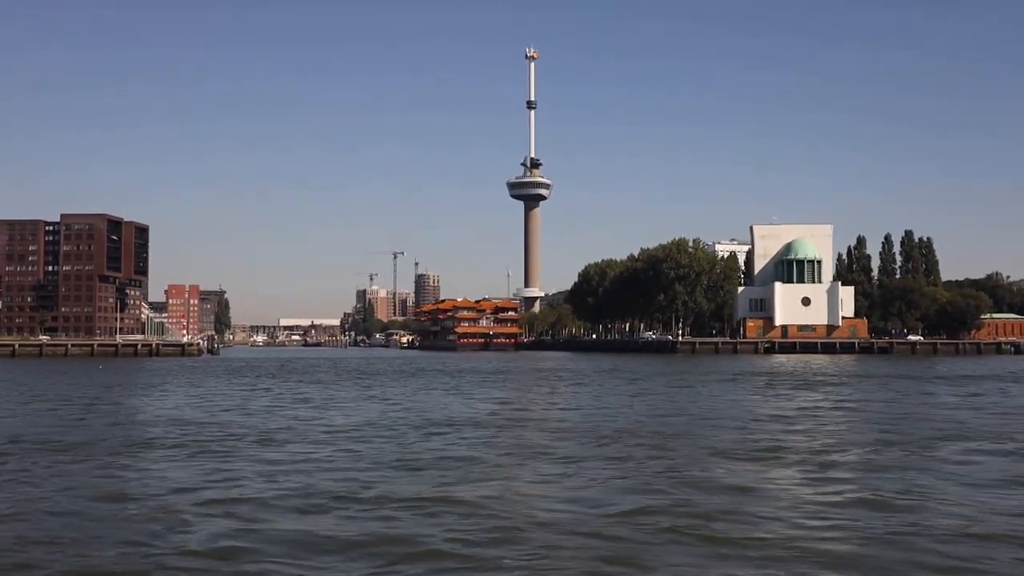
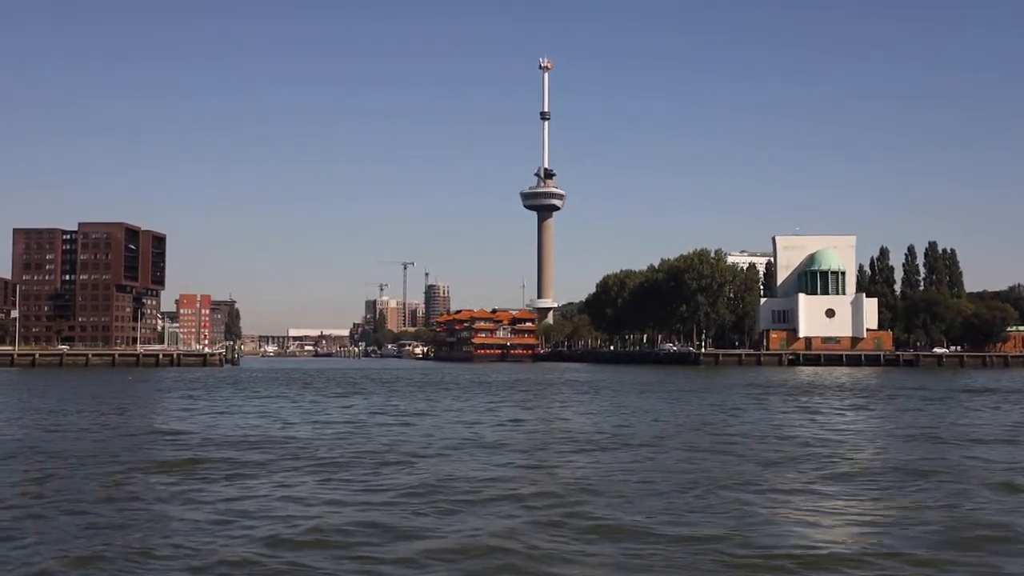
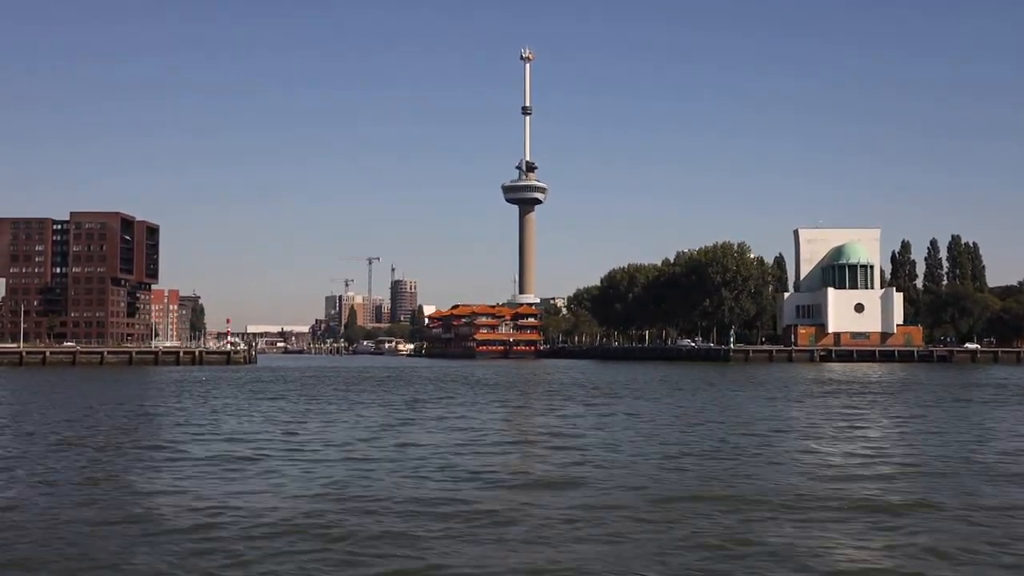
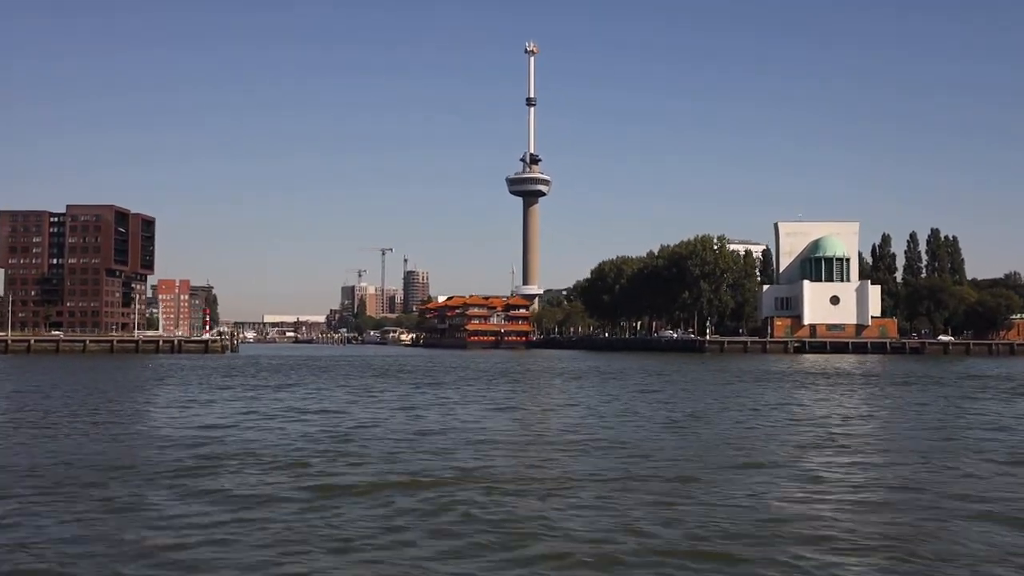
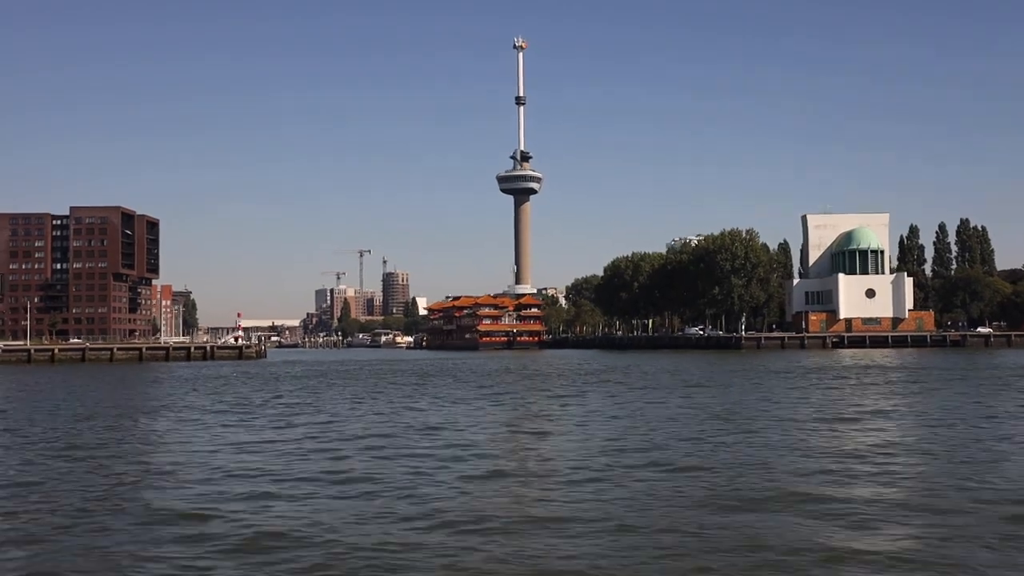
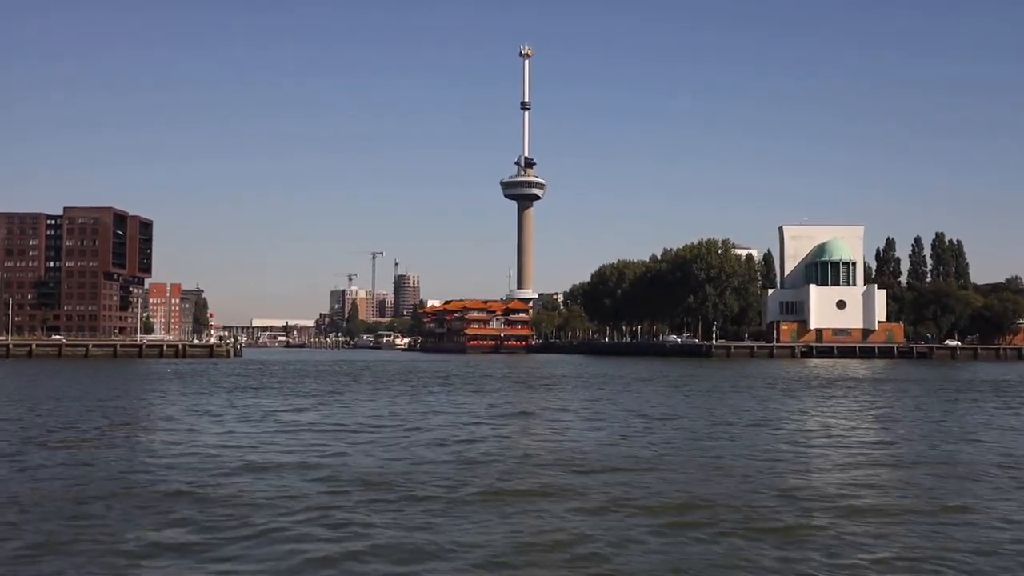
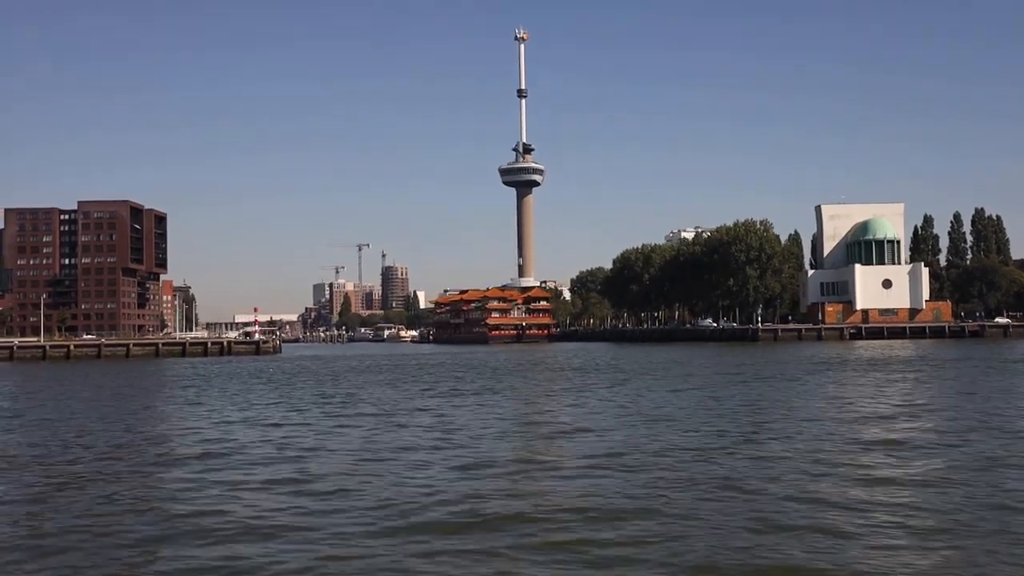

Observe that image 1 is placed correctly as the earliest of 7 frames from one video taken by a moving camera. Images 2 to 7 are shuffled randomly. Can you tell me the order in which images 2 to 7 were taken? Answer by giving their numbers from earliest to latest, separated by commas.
2, 4, 6, 3, 5, 7
